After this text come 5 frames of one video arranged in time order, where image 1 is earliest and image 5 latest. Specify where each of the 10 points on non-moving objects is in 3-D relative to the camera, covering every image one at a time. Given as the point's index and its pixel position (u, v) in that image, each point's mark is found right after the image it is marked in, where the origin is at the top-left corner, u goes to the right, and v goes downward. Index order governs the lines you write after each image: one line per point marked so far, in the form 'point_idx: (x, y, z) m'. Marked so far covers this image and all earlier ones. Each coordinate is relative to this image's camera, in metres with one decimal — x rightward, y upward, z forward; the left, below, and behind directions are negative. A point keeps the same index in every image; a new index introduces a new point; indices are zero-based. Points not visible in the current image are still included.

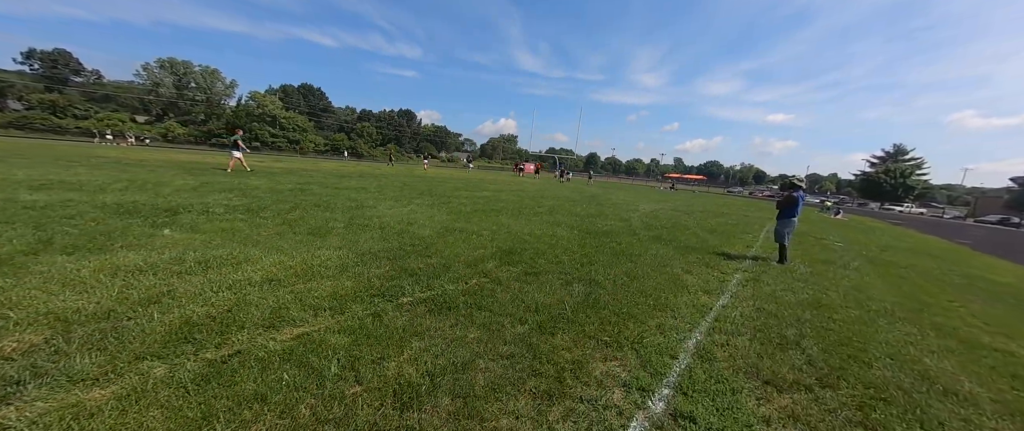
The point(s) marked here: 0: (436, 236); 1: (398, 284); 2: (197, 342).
0: (-1.5, -0.4, +6.6) m
1: (-1.4, -0.8, +4.0) m
2: (-2.3, -0.9, +2.5) m
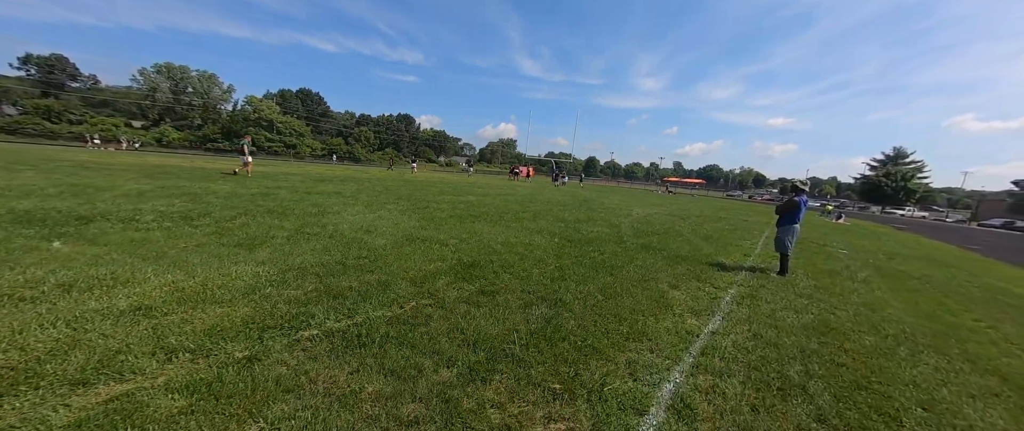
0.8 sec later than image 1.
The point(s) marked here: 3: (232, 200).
0: (-2.1, -0.5, +5.8) m
1: (-2.0, -0.9, +3.3) m
2: (-2.9, -1.0, +1.8) m
3: (-7.0, +0.4, +8.4) m
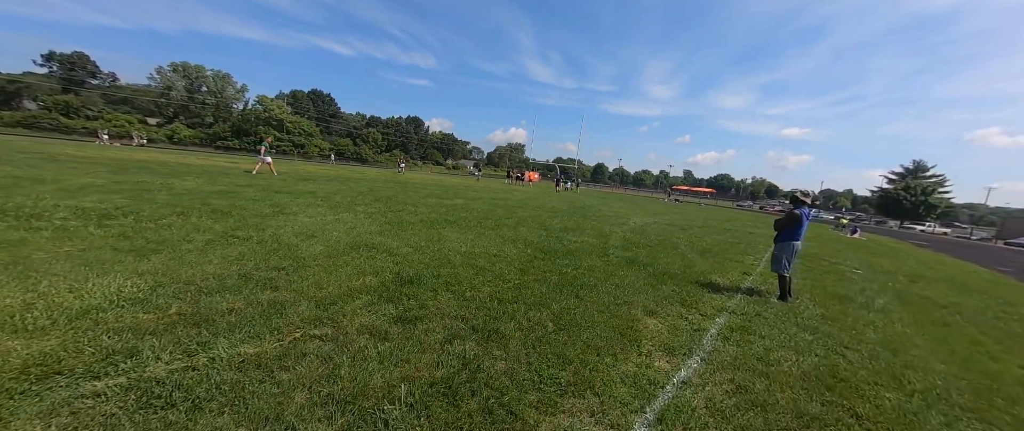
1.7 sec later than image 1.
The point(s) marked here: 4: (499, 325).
0: (-2.8, -0.6, +5.1) m
1: (-2.8, -1.0, +2.5) m
2: (-3.8, -1.0, +1.0) m
3: (-7.6, +0.4, +7.7) m
4: (-0.1, -1.2, +3.6) m
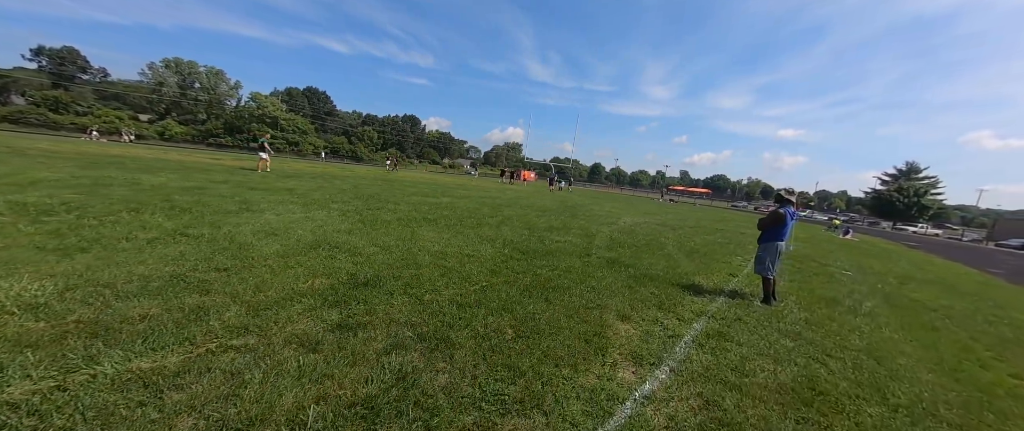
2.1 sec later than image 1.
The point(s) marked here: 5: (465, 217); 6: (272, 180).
0: (-3.3, -0.5, +4.8) m
1: (-3.2, -0.9, +2.2) m
2: (-4.2, -1.0, +0.7) m
3: (-8.1, +0.5, +7.4) m
4: (-0.6, -1.1, +3.3) m
5: (-1.4, 0.0, +10.2) m
6: (-9.5, +1.4, +13.2) m
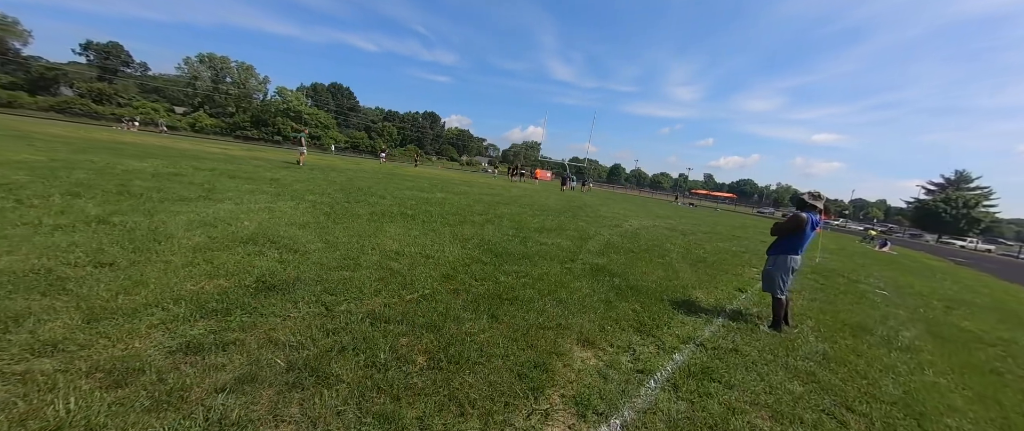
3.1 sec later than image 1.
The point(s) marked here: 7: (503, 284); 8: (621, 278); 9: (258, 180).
0: (-3.9, -0.4, +4.2) m
1: (-4.0, -0.8, +1.6) m
2: (-5.1, -0.8, +0.2) m
3: (-8.6, +0.8, +7.0) m
4: (-1.3, -1.1, +2.6) m
5: (-1.8, +0.1, +9.6) m
6: (-9.6, +1.8, +13.0) m
7: (-0.1, -1.0, +4.8) m
8: (+2.0, -1.1, +5.9) m
9: (-7.7, +1.1, +10.2) m
